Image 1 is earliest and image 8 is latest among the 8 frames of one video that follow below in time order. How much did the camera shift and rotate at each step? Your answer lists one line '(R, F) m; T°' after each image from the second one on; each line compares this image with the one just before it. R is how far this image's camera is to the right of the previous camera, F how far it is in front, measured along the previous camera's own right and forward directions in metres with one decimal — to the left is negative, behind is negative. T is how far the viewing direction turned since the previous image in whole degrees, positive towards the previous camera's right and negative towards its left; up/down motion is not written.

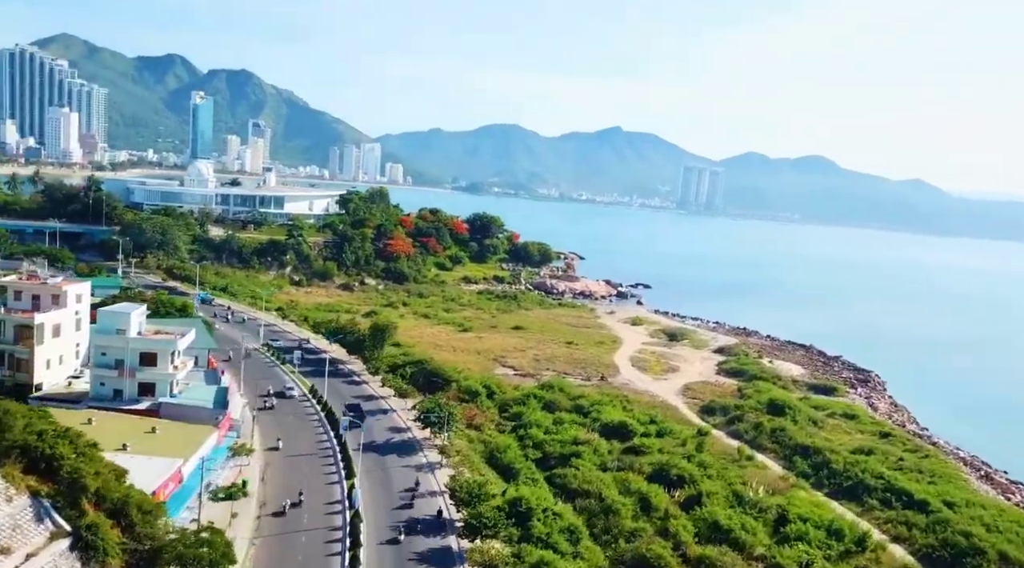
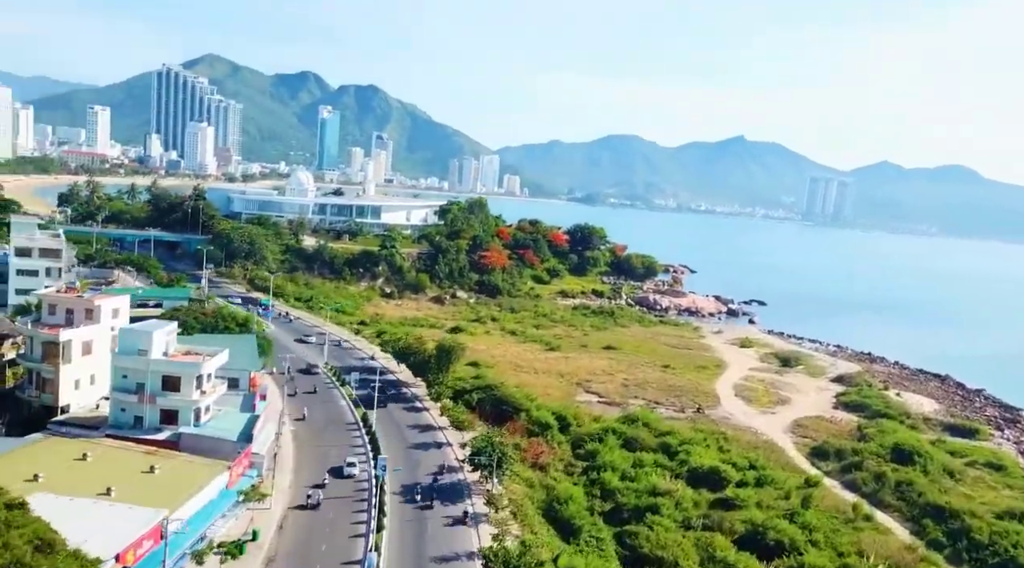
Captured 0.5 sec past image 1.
(+2.1, +6.1) m; -8°
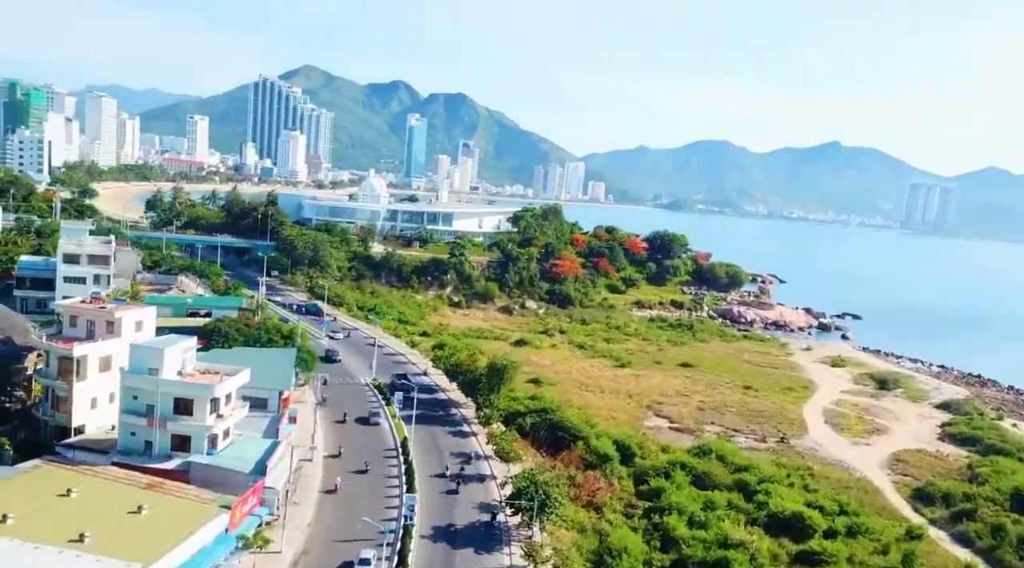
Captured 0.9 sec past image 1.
(+1.3, +4.7) m; -5°
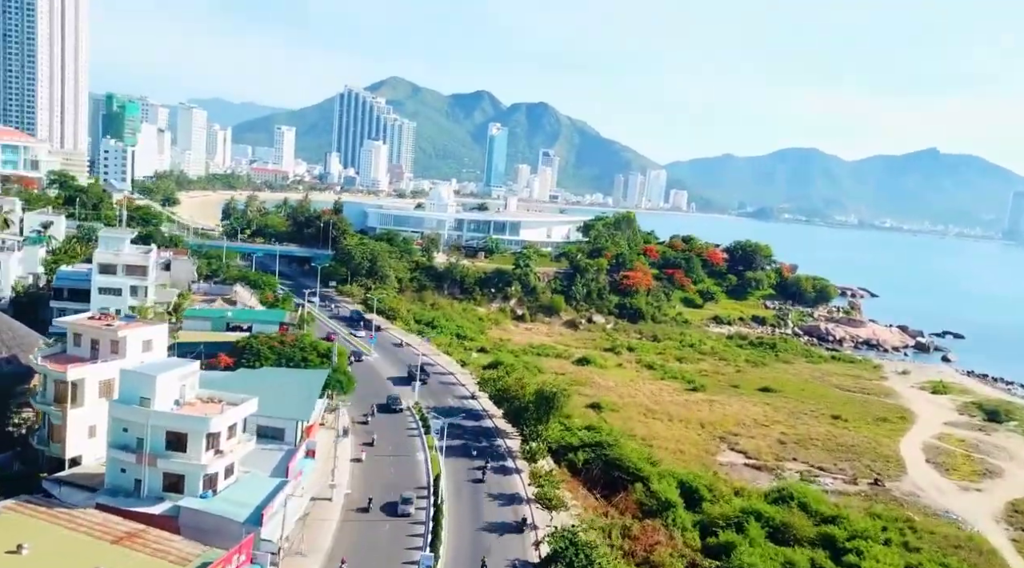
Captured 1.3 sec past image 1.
(+1.3, +5.1) m; -5°
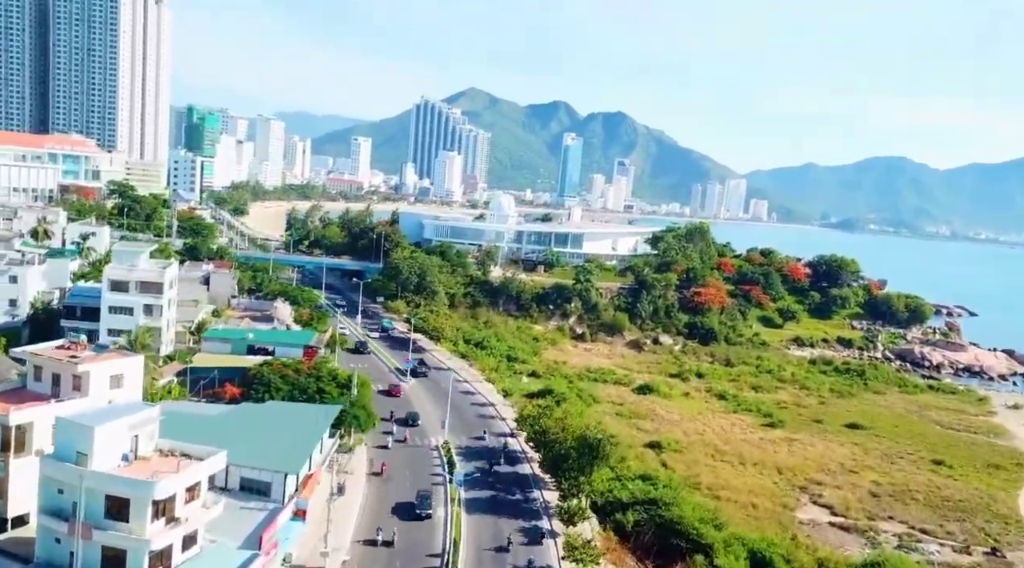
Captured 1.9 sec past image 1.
(+1.5, +6.4) m; -5°
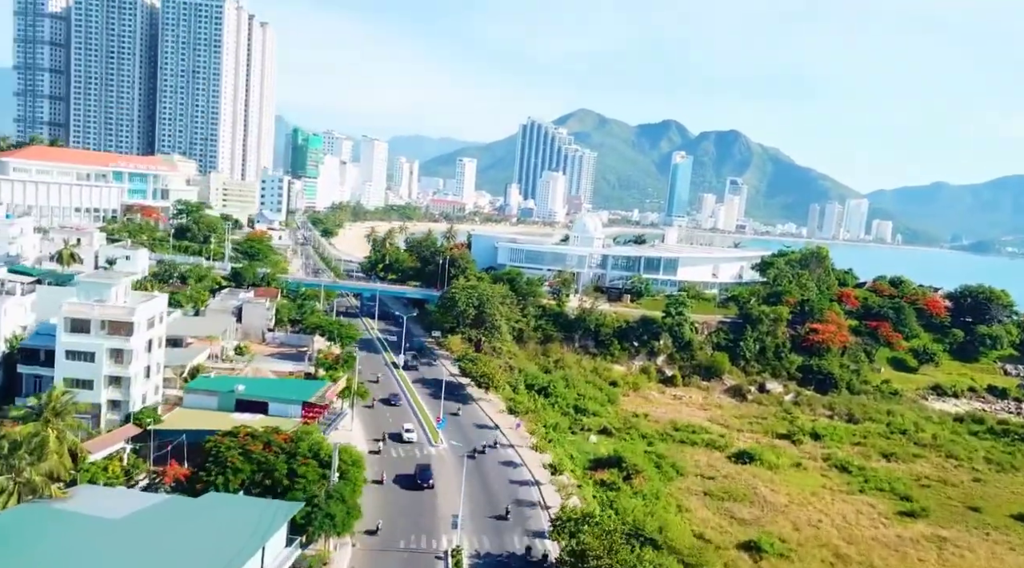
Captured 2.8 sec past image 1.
(+2.5, +11.7) m; -7°
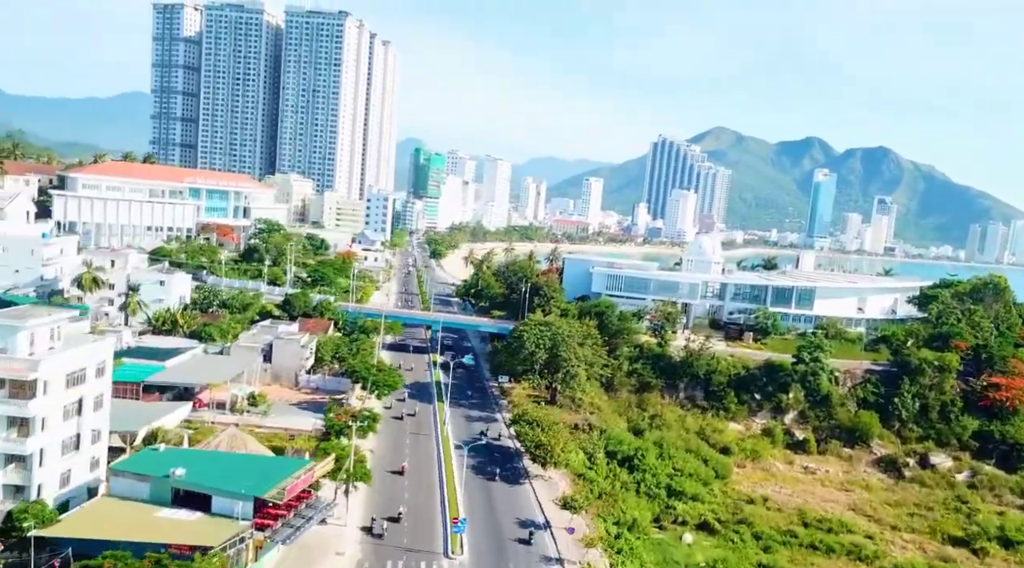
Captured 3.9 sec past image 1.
(+3.0, +13.4) m; -8°
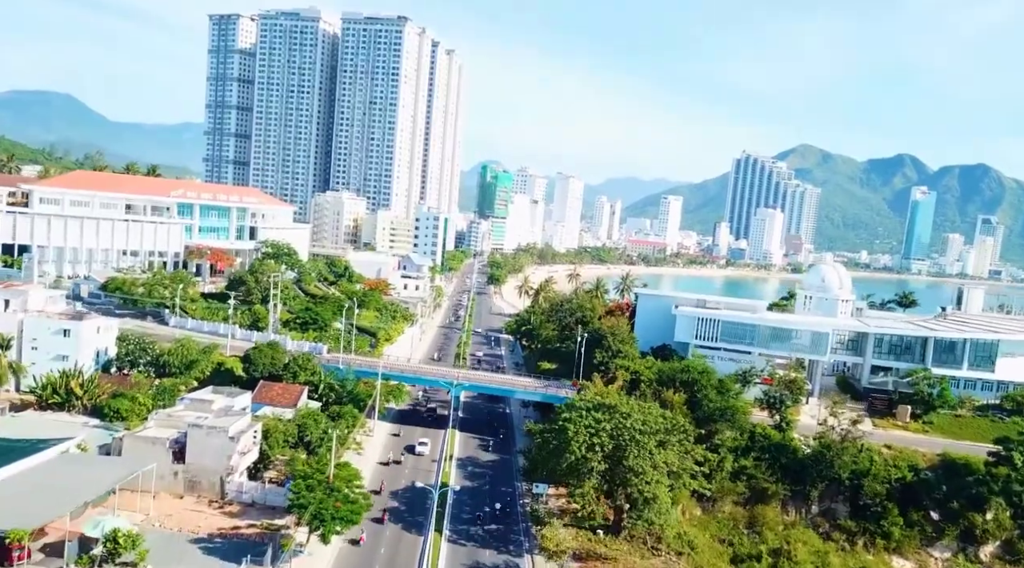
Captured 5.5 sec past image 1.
(+1.4, +20.6) m; -5°
